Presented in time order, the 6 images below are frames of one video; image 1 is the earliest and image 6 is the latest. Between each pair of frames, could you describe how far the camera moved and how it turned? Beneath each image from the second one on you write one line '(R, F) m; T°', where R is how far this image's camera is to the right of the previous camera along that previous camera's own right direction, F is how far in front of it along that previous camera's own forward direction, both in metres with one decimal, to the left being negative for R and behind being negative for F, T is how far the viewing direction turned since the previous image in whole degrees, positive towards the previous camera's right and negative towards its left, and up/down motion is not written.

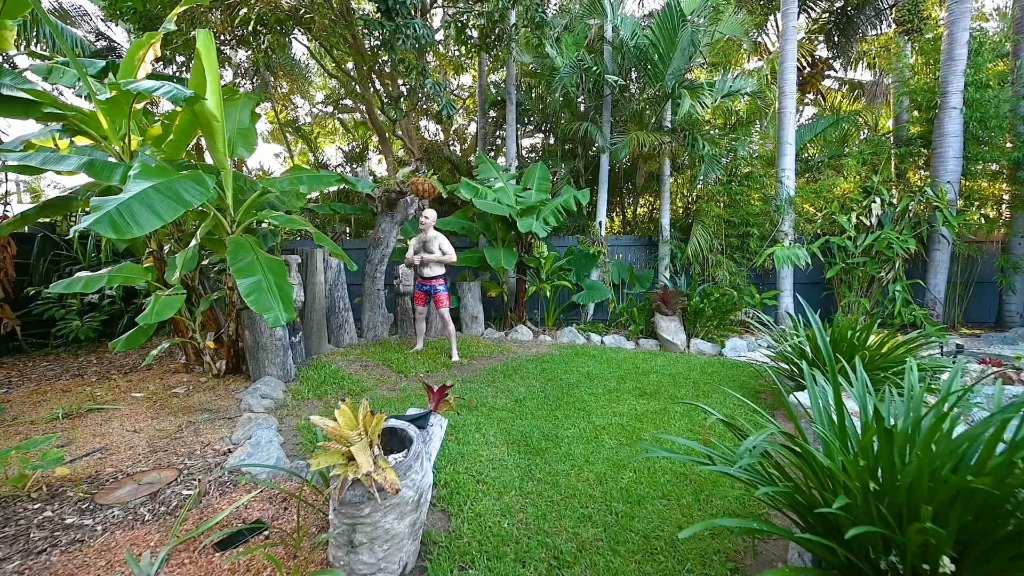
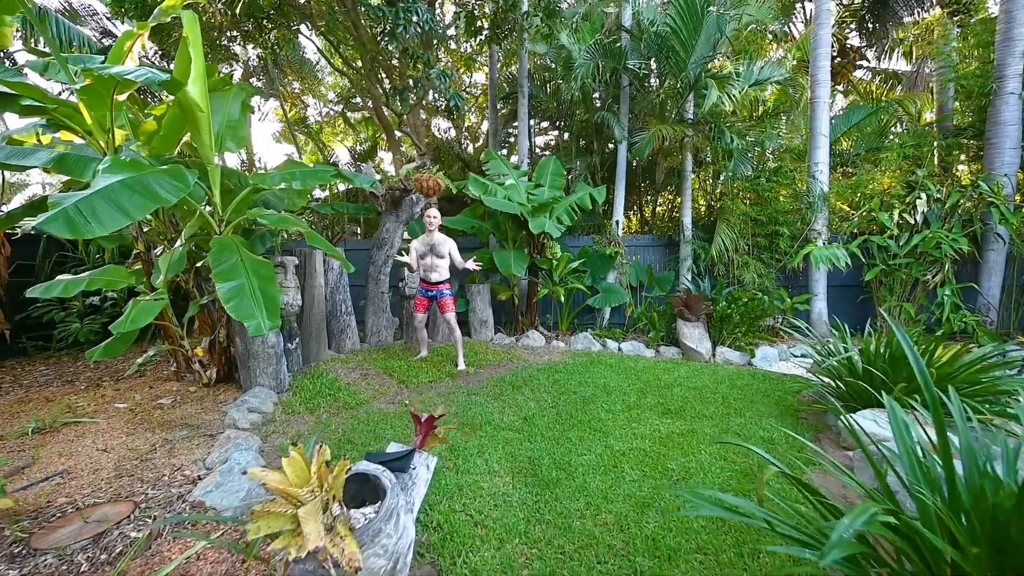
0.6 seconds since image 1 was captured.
(0.0, +0.3) m; -2°
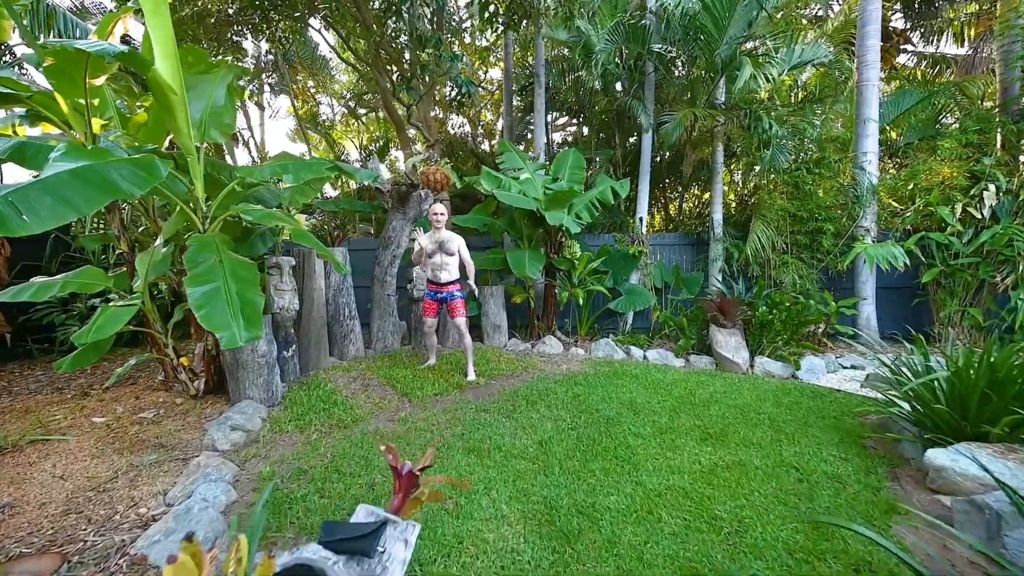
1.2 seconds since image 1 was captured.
(0.0, +0.4) m; -2°
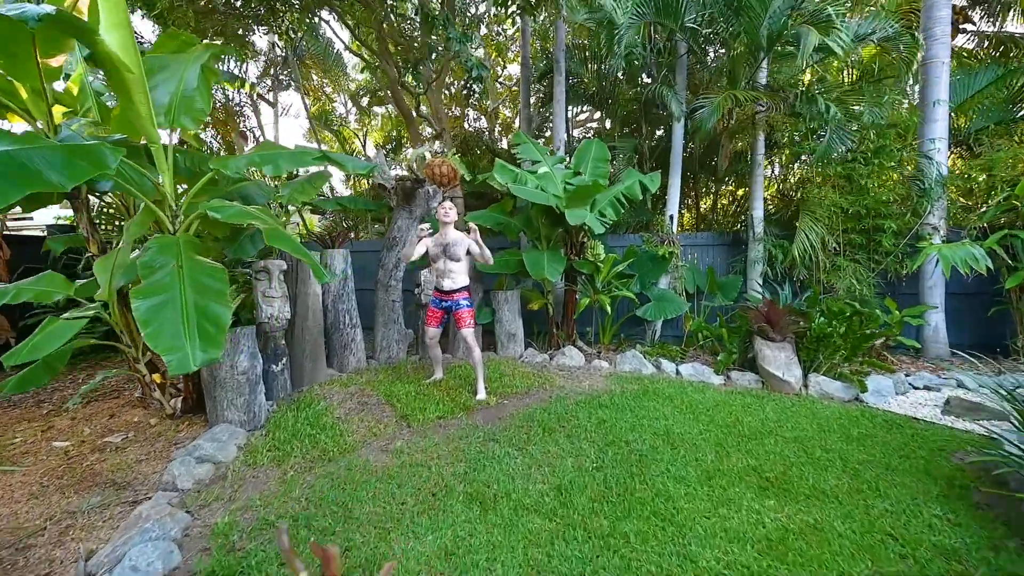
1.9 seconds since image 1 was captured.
(0.0, +0.5) m; -3°
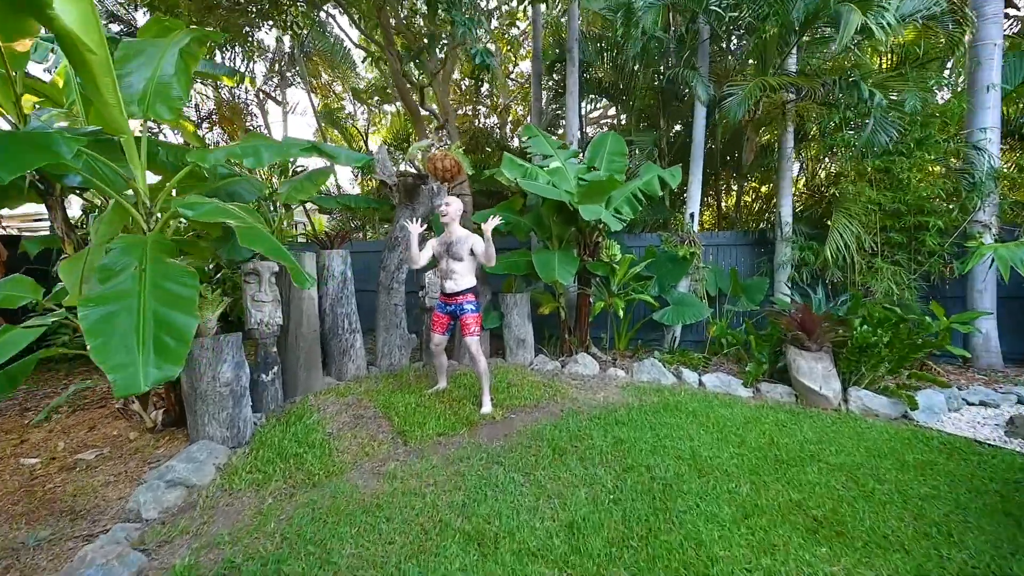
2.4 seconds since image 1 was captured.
(0.0, +0.3) m; -2°
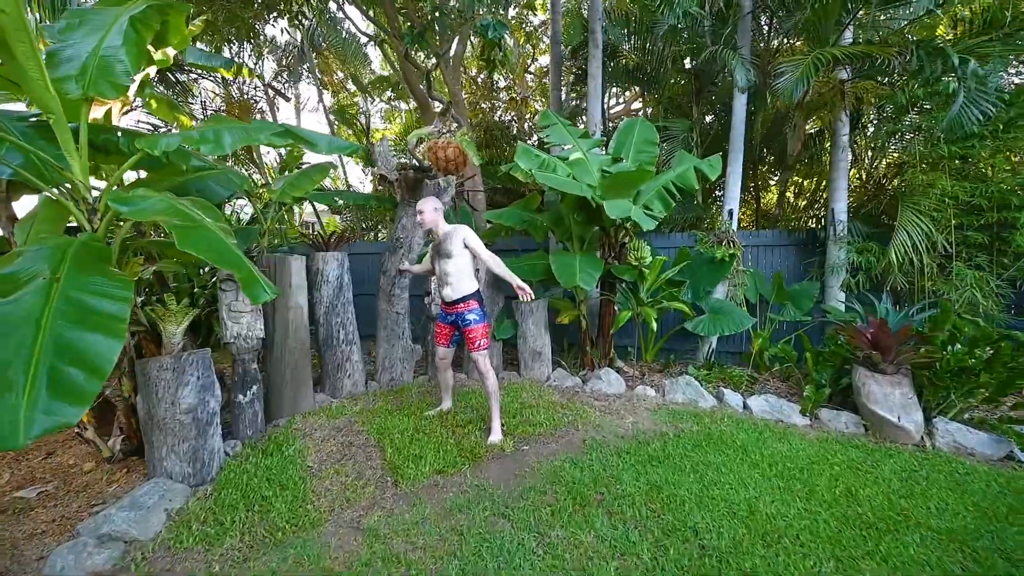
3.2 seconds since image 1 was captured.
(0.0, +0.5) m; -3°
